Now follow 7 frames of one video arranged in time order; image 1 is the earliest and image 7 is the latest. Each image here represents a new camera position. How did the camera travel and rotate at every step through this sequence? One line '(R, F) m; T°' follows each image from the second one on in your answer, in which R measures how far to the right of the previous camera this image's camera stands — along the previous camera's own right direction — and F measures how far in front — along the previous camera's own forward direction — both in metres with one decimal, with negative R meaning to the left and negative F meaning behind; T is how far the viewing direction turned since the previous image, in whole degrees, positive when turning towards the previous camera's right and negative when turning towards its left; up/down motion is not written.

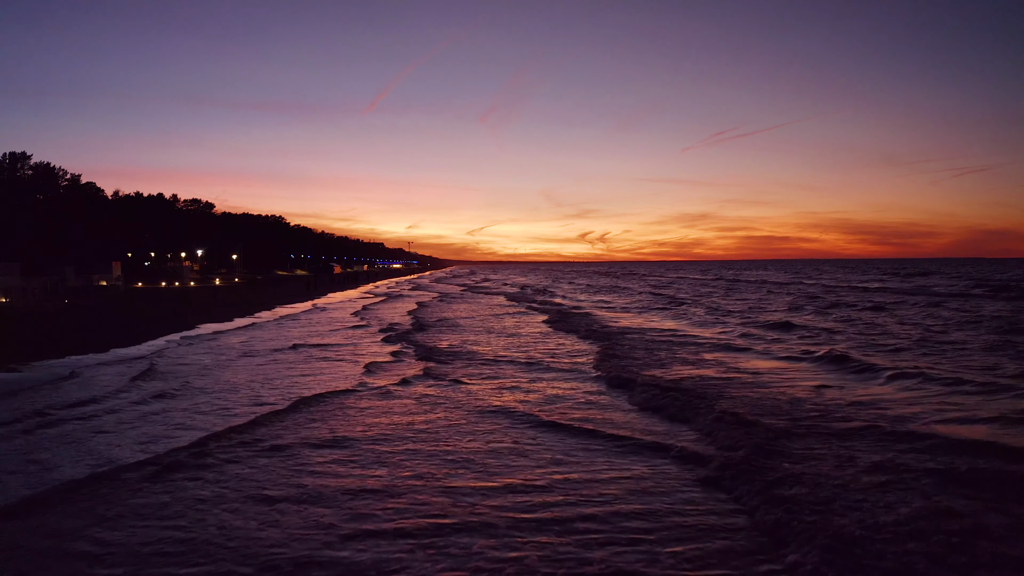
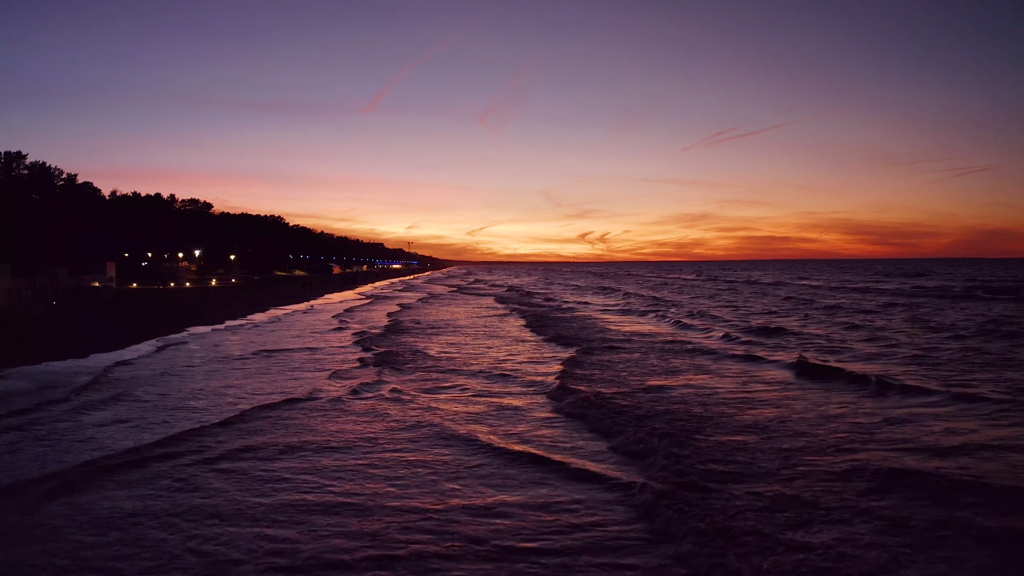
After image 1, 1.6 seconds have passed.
(+0.4, +0.6) m; 0°
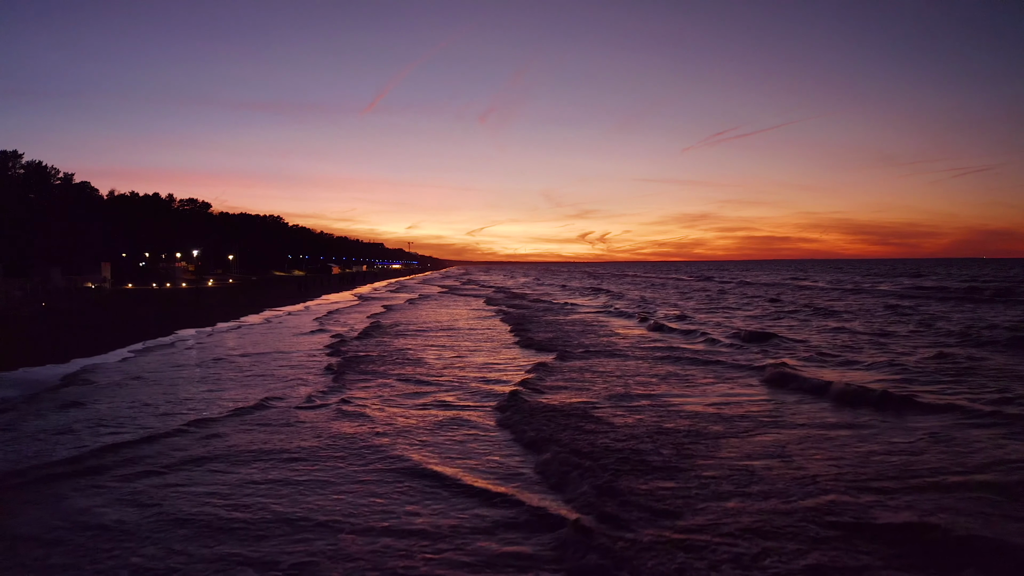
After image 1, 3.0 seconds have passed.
(+0.5, +0.4) m; 0°
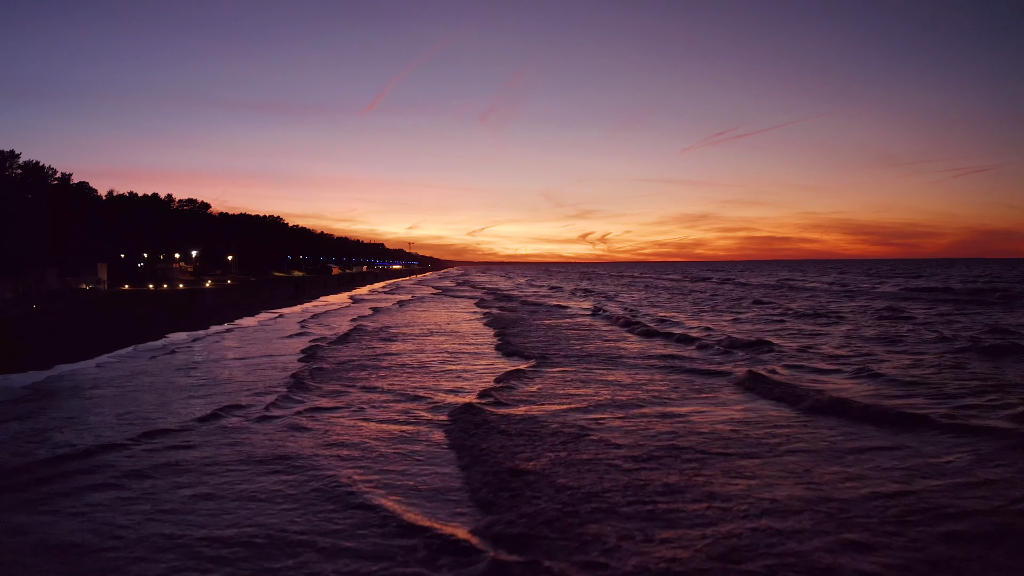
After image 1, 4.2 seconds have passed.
(+0.4, +0.3) m; 0°
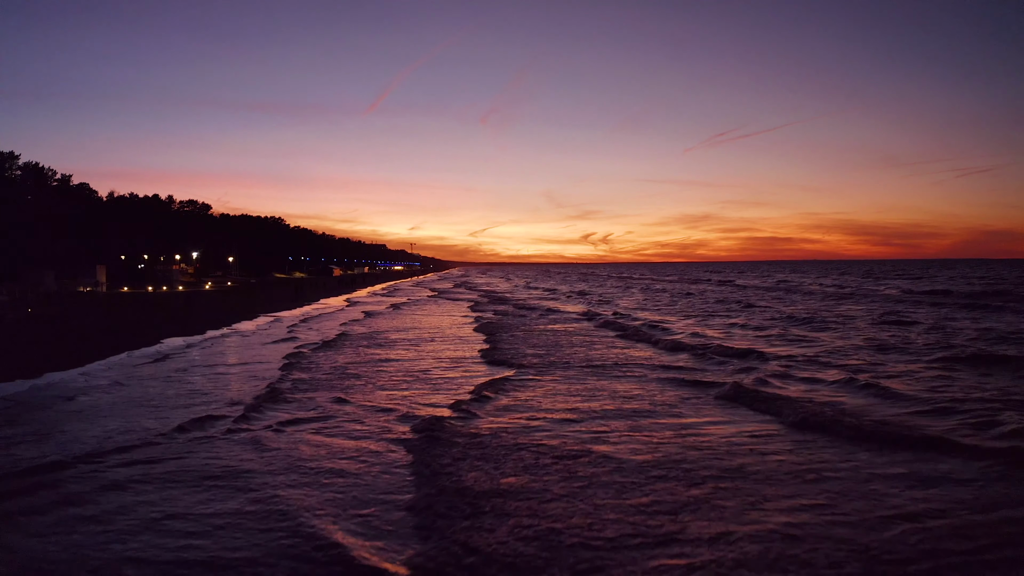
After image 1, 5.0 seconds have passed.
(+0.3, +0.3) m; 0°
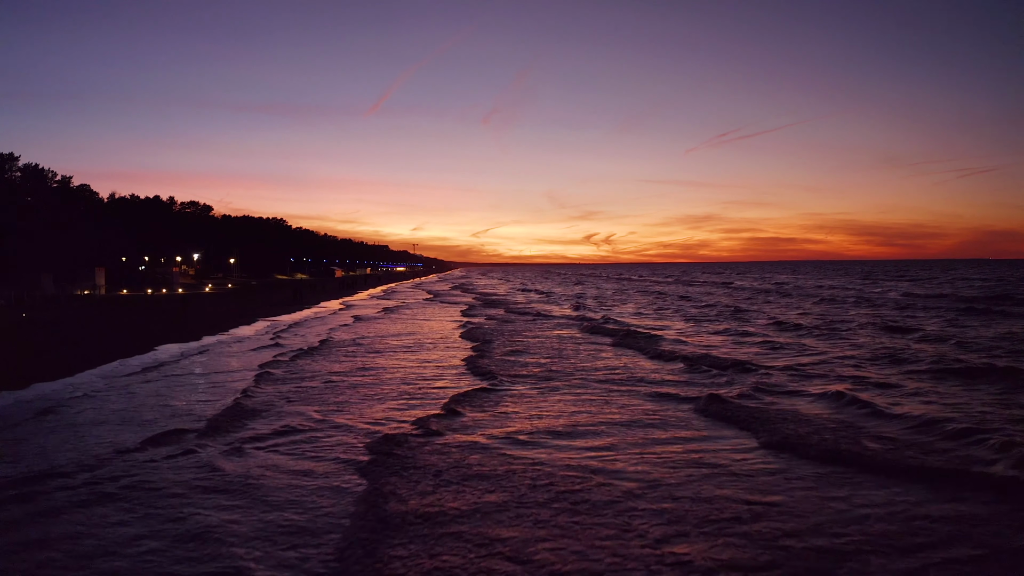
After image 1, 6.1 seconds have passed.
(+0.4, +0.3) m; 0°
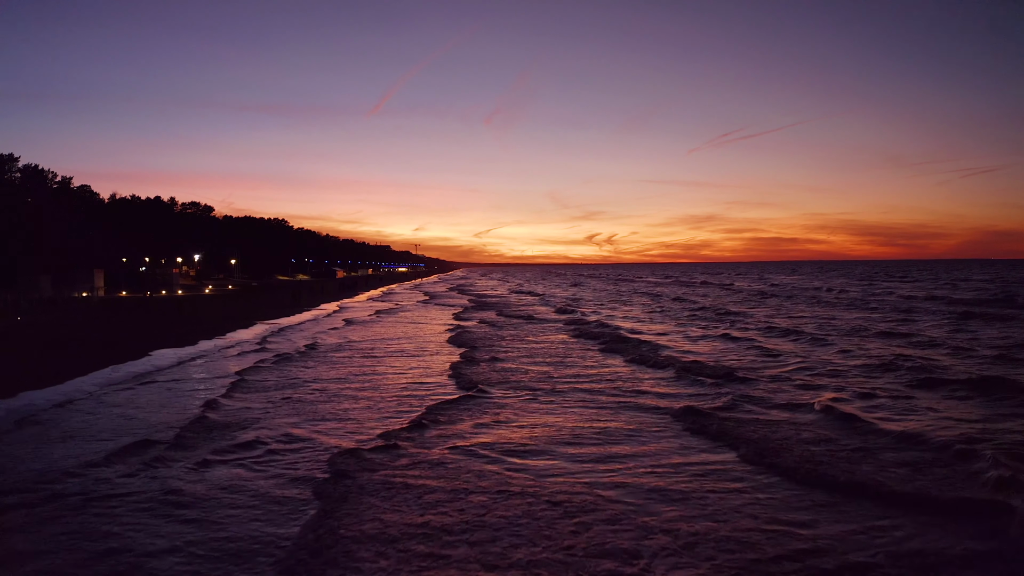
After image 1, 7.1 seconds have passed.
(+0.4, +0.3) m; 0°
